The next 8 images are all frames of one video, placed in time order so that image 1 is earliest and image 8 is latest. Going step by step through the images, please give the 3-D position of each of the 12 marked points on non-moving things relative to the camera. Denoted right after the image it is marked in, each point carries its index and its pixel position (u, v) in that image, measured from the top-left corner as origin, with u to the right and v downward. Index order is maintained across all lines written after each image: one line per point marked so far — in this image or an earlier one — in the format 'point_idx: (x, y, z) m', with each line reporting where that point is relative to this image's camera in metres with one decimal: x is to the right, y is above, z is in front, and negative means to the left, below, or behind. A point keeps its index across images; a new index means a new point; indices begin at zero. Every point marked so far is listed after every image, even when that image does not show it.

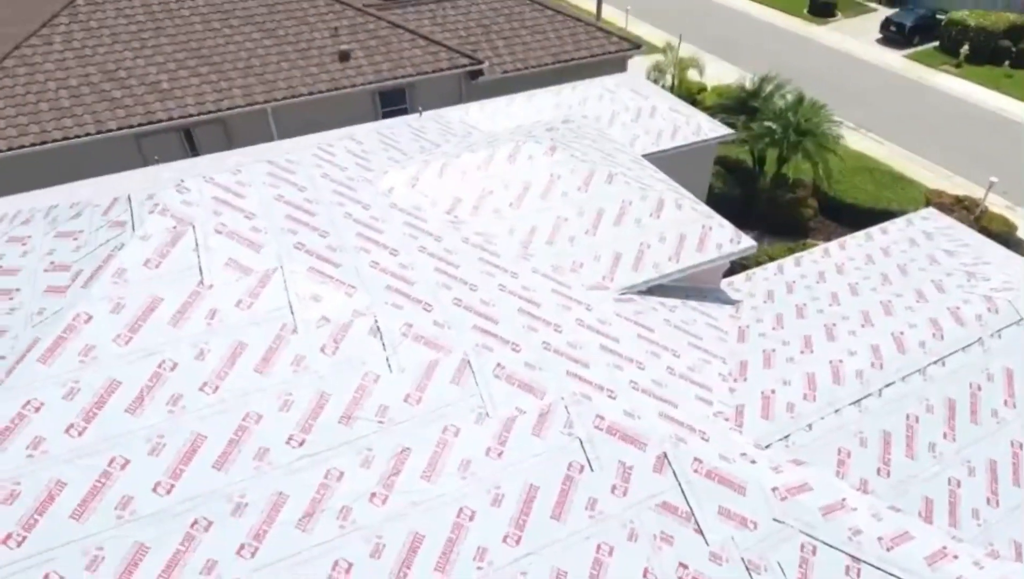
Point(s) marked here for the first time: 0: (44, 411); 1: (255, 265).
0: (-5.7, -1.5, +7.7) m
1: (-3.7, +0.3, +9.0) m
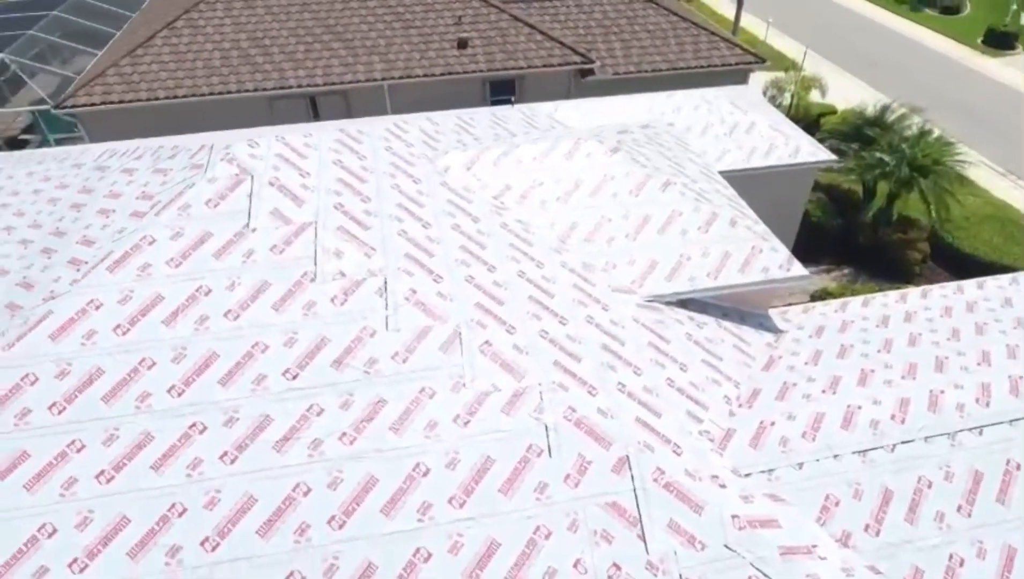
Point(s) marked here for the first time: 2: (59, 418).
0: (-6.0, -0.3, +9.2) m
1: (-3.5, +1.2, +10.2) m
2: (-6.0, -1.7, +8.4) m
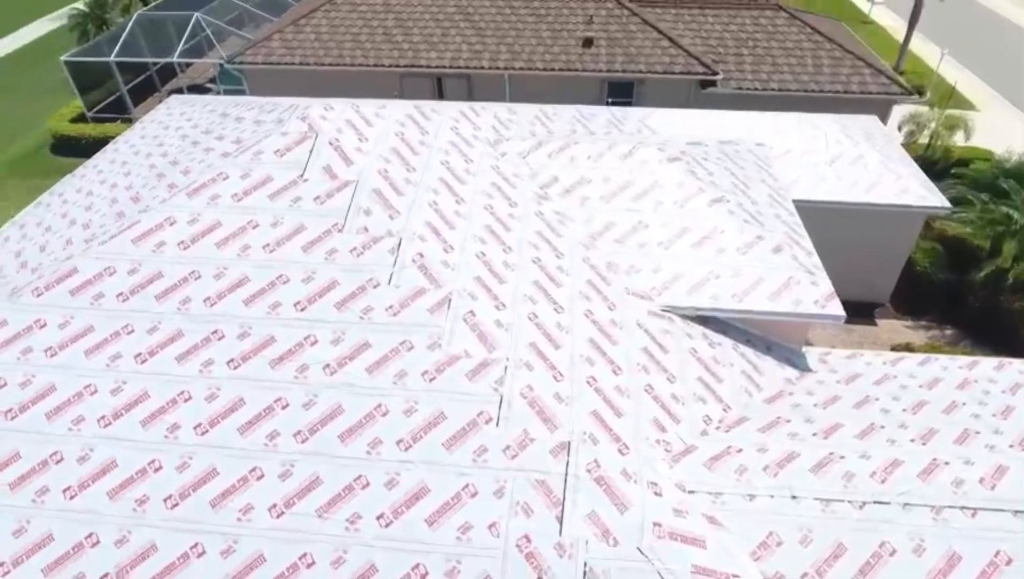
0: (-5.9, +1.1, +11.1) m
1: (-3.1, +2.1, +11.5) m
2: (-6.4, -0.3, +10.3) m
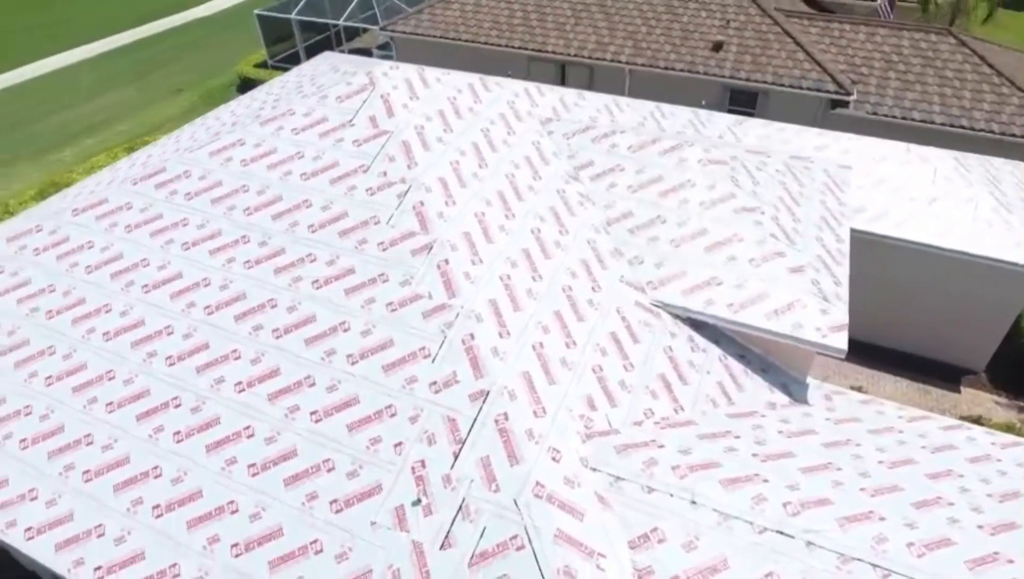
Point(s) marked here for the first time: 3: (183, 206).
0: (-5.6, +2.9, +13.2) m
1: (-2.6, +3.3, +12.9) m
2: (-6.5, +1.7, +12.6) m
3: (-6.5, +1.6, +12.6) m
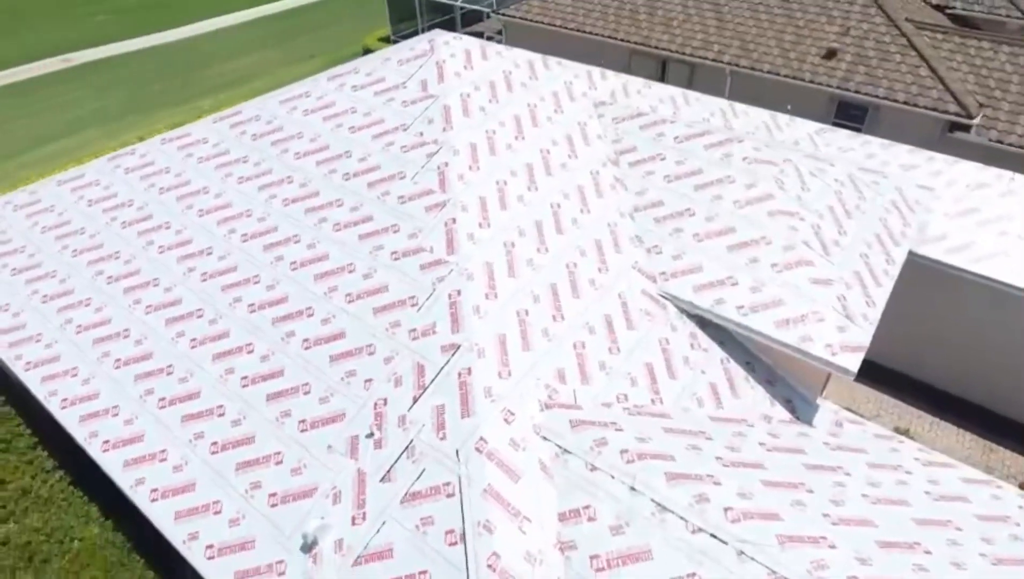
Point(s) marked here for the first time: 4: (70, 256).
0: (-4.5, +4.2, +14.3) m
1: (-1.7, +4.2, +13.4) m
2: (-5.7, +3.2, +13.8) m
3: (-5.8, +3.1, +13.8) m
4: (-9.2, +0.7, +13.2) m
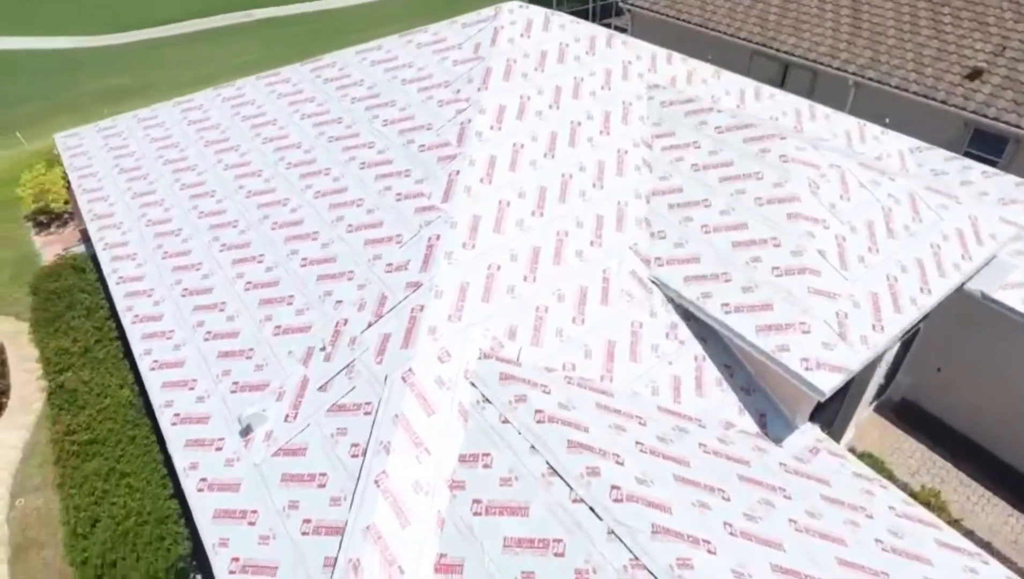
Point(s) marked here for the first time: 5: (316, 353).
0: (-3.1, +5.7, +15.3) m
1: (-0.6, +5.2, +13.9) m
2: (-4.5, +4.9, +15.2) m
3: (-4.6, +4.8, +15.2) m
4: (-8.5, +3.0, +15.3) m
5: (-3.1, -1.0, +10.2) m
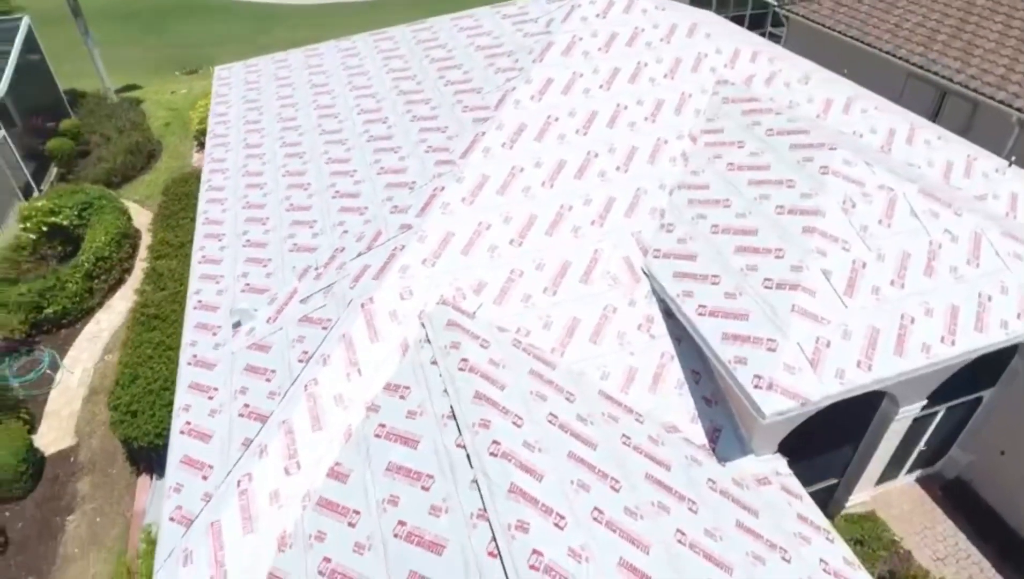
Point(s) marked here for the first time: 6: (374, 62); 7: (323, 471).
0: (-0.9, +6.7, +16.1) m
1: (+1.0, +5.8, +14.0) m
2: (-2.5, +6.2, +16.3) m
3: (-2.6, +6.2, +16.3) m
4: (-6.5, +5.2, +17.4) m
5: (-3.5, +0.3, +11.2) m
6: (-3.6, +5.9, +16.5) m
7: (-2.6, -2.5, +8.7) m
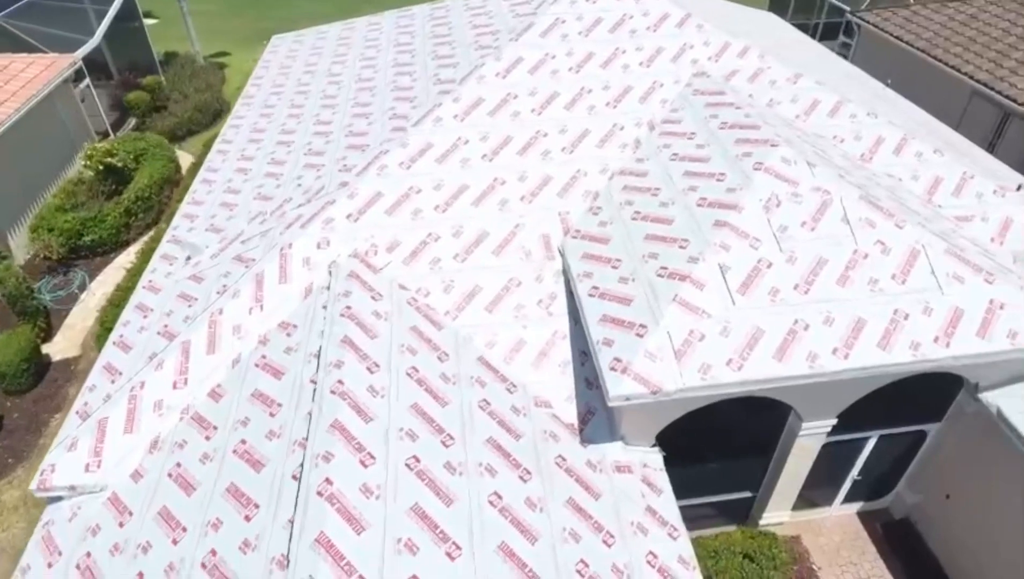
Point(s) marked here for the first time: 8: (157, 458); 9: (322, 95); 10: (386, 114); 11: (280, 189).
0: (-0.7, +7.4, +16.4) m
1: (+0.8, +6.2, +14.1) m
2: (-2.2, +7.0, +16.9) m
3: (-2.3, +7.0, +16.9) m
4: (-6.2, +6.5, +18.6) m
5: (-4.8, +1.4, +12.1) m
6: (-3.3, +6.8, +17.3) m
7: (-4.6, -1.5, +9.5) m
8: (-4.9, -2.3, +8.8) m
9: (-4.7, +4.9, +16.0) m
10: (-2.7, +3.7, +13.3) m
11: (-4.7, +2.0, +12.8) m
